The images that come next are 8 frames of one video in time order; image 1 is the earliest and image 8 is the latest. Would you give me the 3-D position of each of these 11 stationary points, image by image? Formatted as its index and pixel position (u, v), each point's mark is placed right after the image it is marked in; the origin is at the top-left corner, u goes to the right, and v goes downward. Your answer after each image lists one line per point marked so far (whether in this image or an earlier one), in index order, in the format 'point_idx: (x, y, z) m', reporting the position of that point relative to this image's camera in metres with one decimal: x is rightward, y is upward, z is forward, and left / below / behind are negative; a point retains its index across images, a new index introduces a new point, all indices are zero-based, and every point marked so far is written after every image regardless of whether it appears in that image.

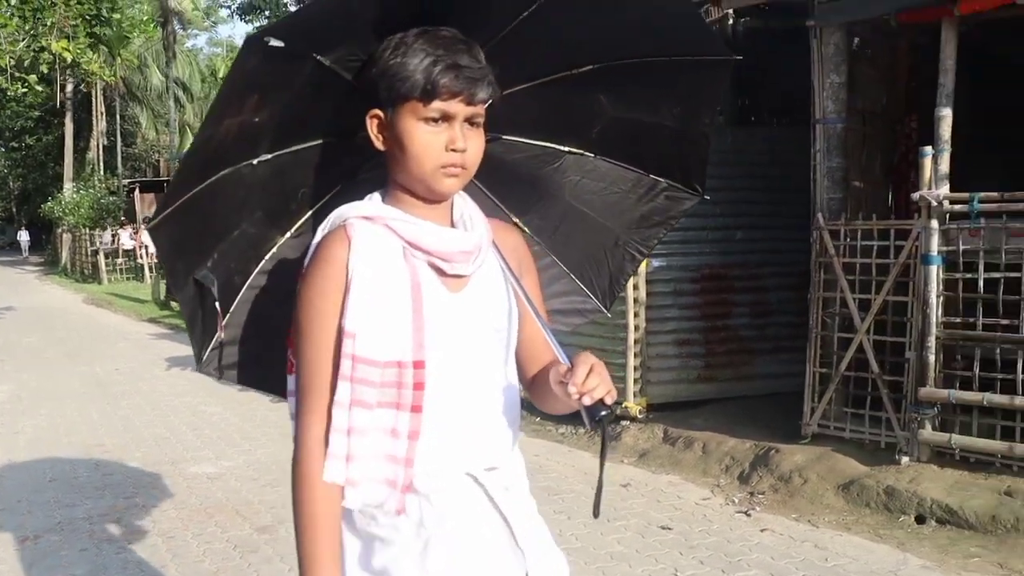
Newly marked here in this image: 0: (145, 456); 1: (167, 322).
0: (-2.6, -1.1, +6.3) m
1: (-5.8, -0.5, +15.2) m
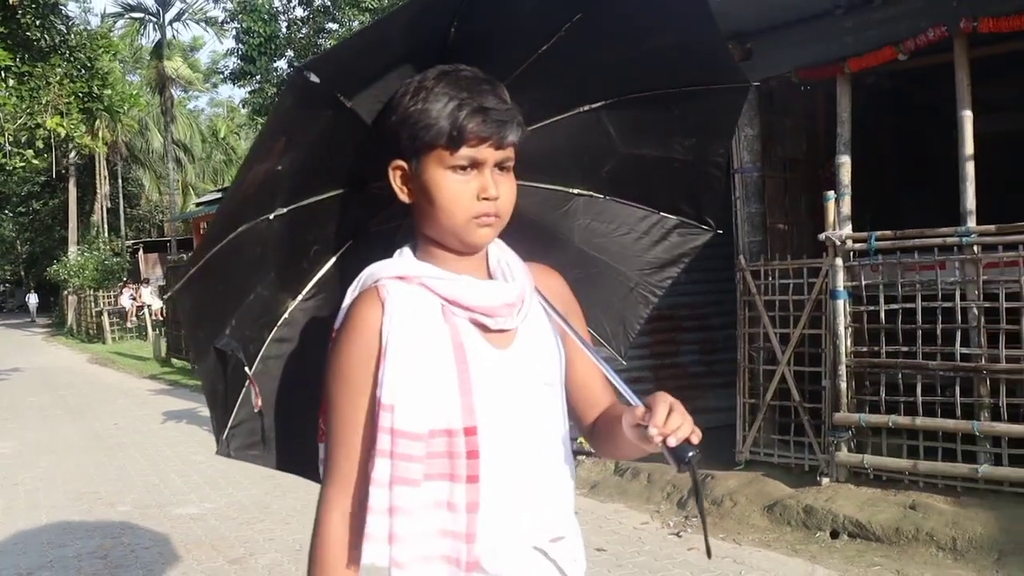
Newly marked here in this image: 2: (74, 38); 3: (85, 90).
0: (-2.8, -1.5, +6.7) m
1: (-6.0, -1.5, +15.5) m
2: (-5.9, +3.2, +11.9) m
3: (-5.8, +2.6, +12.0) m
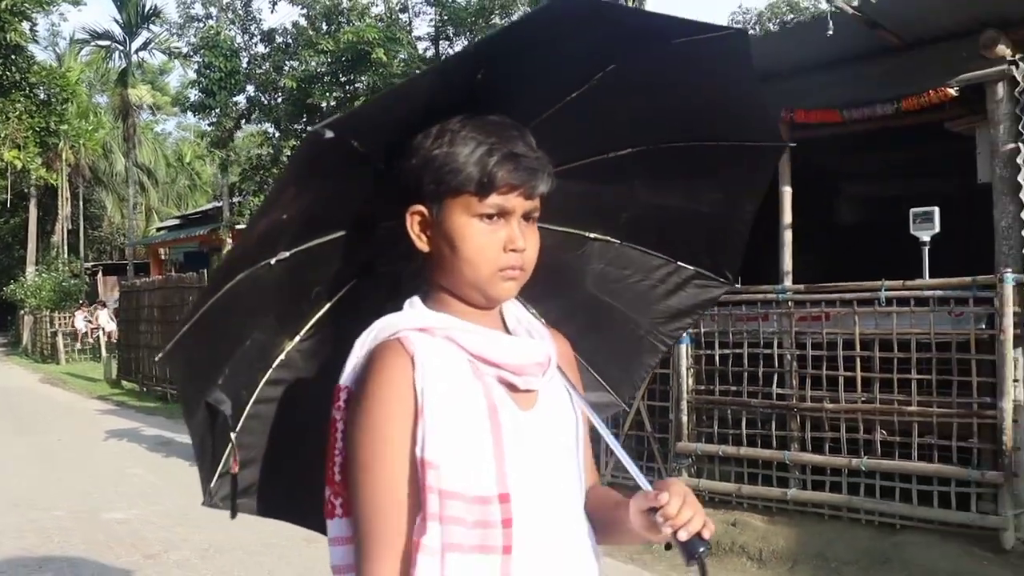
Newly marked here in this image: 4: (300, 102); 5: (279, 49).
0: (-3.5, -1.7, +7.1) m
1: (-7.0, -1.9, +15.9) m
2: (-6.6, +2.9, +12.4) m
3: (-6.6, +2.2, +12.5) m
4: (-3.0, +2.9, +13.6) m
5: (-3.5, +3.9, +14.1) m
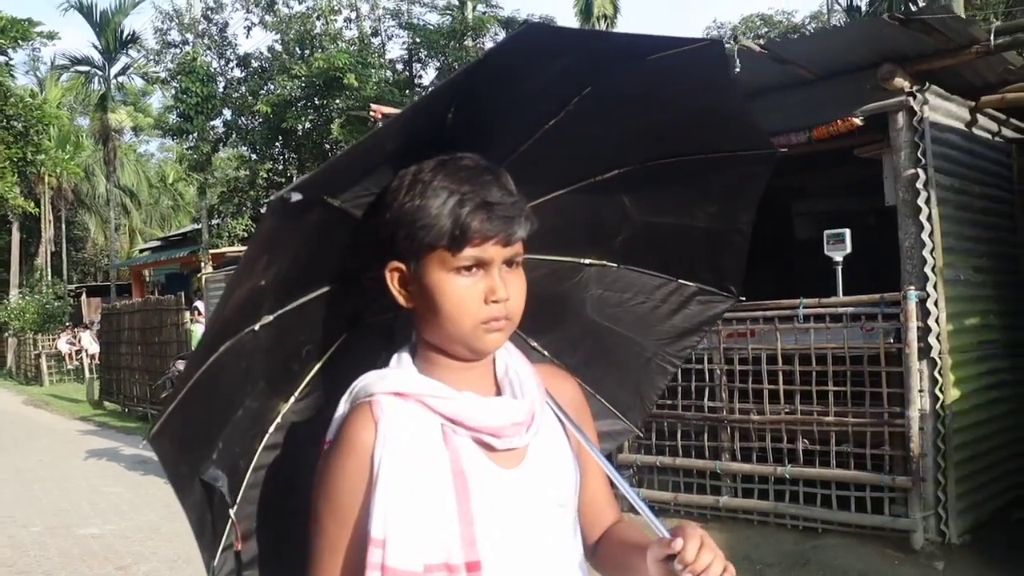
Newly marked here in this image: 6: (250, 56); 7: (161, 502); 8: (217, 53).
0: (-3.8, -1.9, +7.3) m
1: (-7.4, -2.3, +16.0) m
2: (-7.1, +2.5, +12.6) m
3: (-7.0, +1.9, +12.7) m
4: (-3.5, +2.5, +13.8) m
5: (-4.0, +3.5, +14.4) m
6: (-4.3, +4.0, +15.0) m
7: (-3.1, -1.9, +7.9) m
8: (-4.9, +4.0, +15.1) m
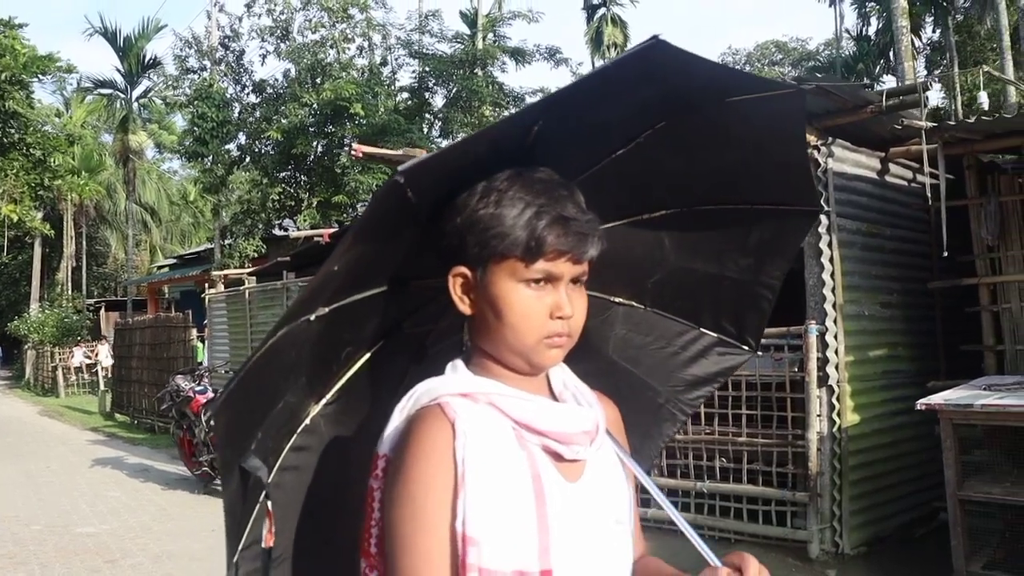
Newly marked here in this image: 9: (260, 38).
0: (-4.0, -2.1, +7.8) m
1: (-7.5, -2.6, +16.6) m
2: (-7.1, +2.3, +13.3) m
3: (-7.1, +1.7, +13.4) m
4: (-3.5, +2.2, +14.5) m
5: (-4.0, +3.2, +15.0) m
6: (-4.3, +3.6, +15.7) m
7: (-3.3, -2.1, +8.4) m
8: (-4.9, +3.7, +15.8) m
9: (-4.8, +4.8, +17.2) m
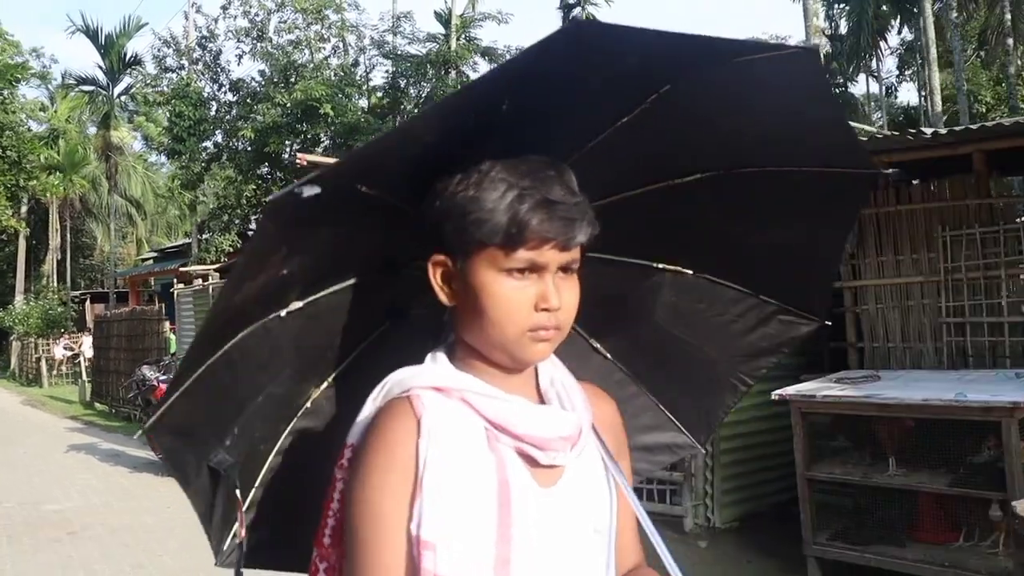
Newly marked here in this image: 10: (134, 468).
0: (-4.6, -2.0, +8.3) m
1: (-8.1, -2.5, +17.1) m
2: (-7.7, +2.4, +13.7) m
3: (-7.7, +1.7, +13.8) m
4: (-4.1, +2.3, +14.9) m
5: (-4.6, +3.3, +15.5) m
6: (-4.9, +3.7, +16.1) m
7: (-3.9, -2.1, +9.0) m
8: (-5.5, +3.8, +16.3) m
9: (-5.4, +4.9, +17.7) m
10: (-4.4, -2.1, +10.4) m
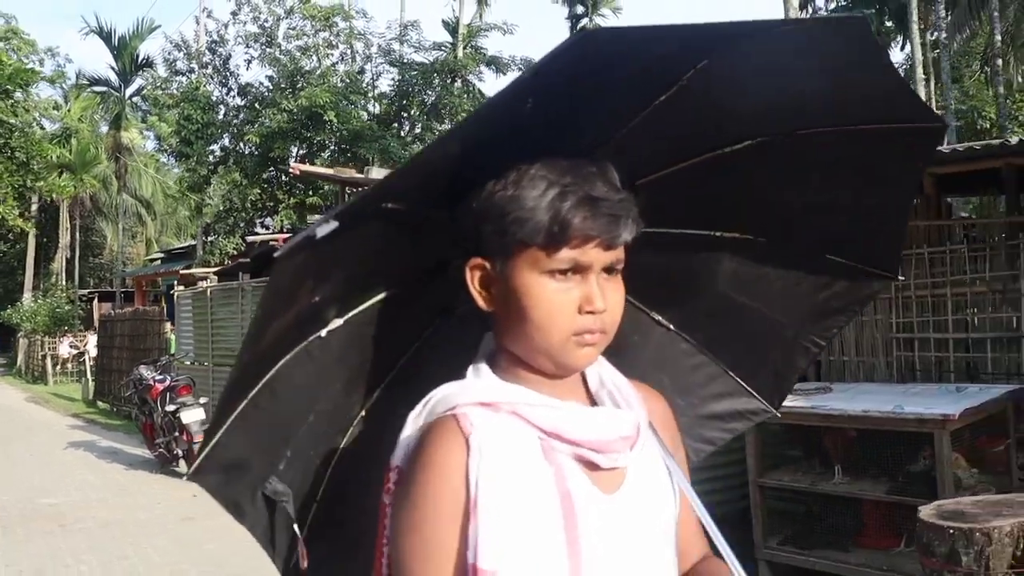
0: (-4.8, -2.0, +8.6) m
1: (-8.2, -2.5, +17.4) m
2: (-7.8, +2.4, +14.1) m
3: (-7.7, +1.8, +14.1) m
4: (-4.2, +2.3, +15.2) m
5: (-4.6, +3.2, +15.8) m
6: (-4.9, +3.7, +16.5) m
7: (-4.1, -2.1, +9.2) m
8: (-5.5, +3.8, +16.6) m
9: (-5.4, +4.9, +18.0) m
10: (-4.6, -2.1, +10.7) m
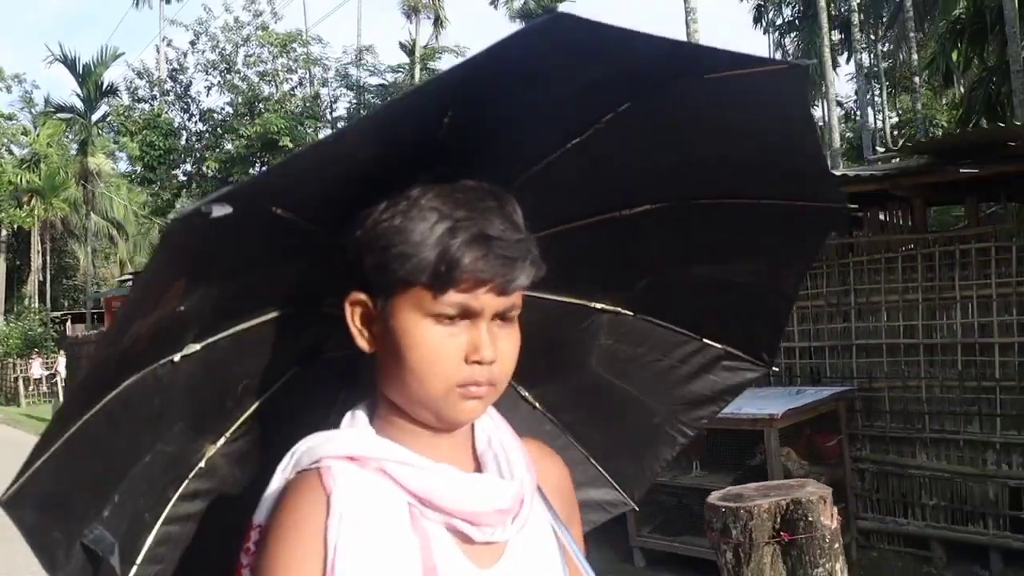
0: (-5.4, -2.3, +9.1) m
1: (-9.1, -3.0, +17.8) m
2: (-8.6, +2.0, +14.5) m
3: (-8.6, +1.3, +14.6) m
4: (-5.1, +1.9, +15.8) m
5: (-5.5, +2.9, +16.4) m
6: (-5.9, +3.3, +17.0) m
7: (-4.7, -2.3, +9.7) m
8: (-6.5, +3.4, +17.1) m
9: (-6.4, +4.5, +18.5) m
10: (-5.3, -2.4, +11.2) m
